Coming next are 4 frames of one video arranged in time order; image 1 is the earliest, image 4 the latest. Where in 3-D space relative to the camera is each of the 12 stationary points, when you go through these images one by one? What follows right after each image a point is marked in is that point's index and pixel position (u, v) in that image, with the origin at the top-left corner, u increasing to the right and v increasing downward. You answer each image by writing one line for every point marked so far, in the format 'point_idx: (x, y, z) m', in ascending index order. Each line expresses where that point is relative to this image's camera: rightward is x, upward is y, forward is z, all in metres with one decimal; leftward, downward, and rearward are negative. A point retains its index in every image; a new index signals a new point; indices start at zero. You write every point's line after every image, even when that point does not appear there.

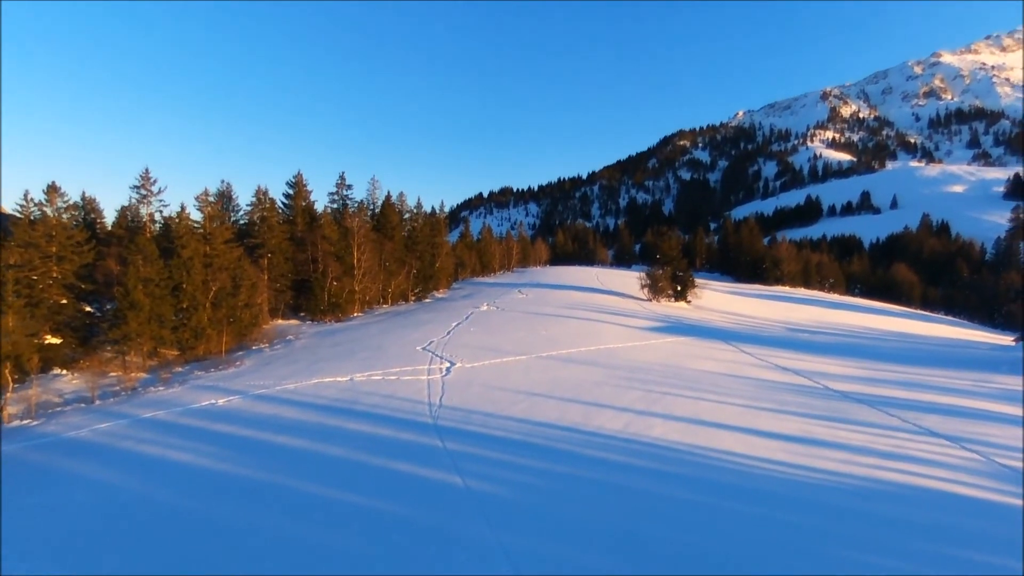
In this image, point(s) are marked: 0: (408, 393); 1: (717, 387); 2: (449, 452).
0: (-2.4, -2.4, +13.1) m
1: (+5.4, -2.6, +15.2) m
2: (-1.1, -2.8, +9.8) m
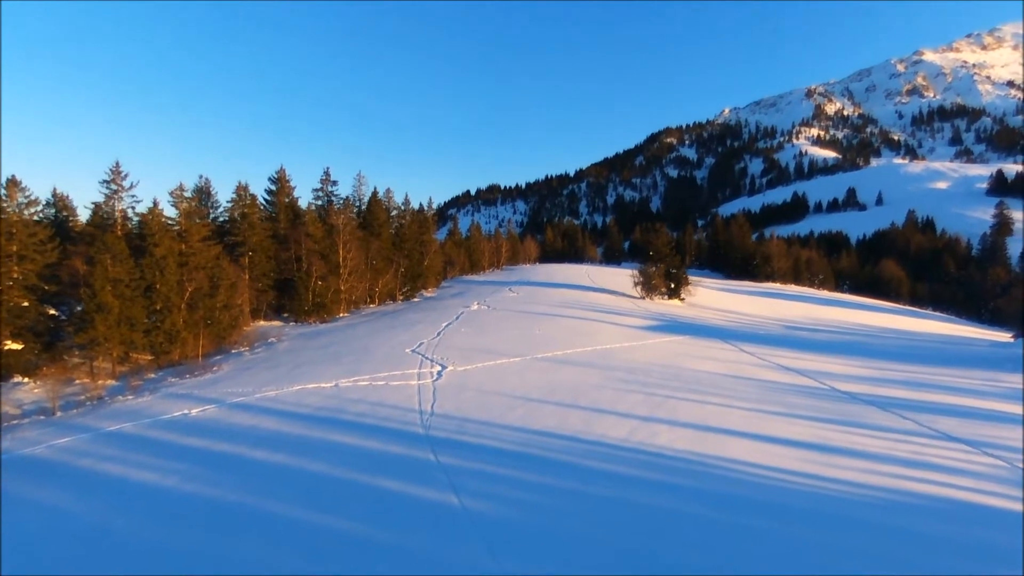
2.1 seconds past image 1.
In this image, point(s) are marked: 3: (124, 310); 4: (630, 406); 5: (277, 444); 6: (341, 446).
0: (-2.4, -2.4, +12.3) m
1: (+5.3, -2.6, +14.6) m
2: (-1.1, -2.8, +9.0) m
3: (-12.5, -0.7, +18.4) m
4: (+2.6, -2.6, +12.7) m
5: (-4.0, -2.6, +9.7) m
6: (-2.9, -2.7, +9.7) m
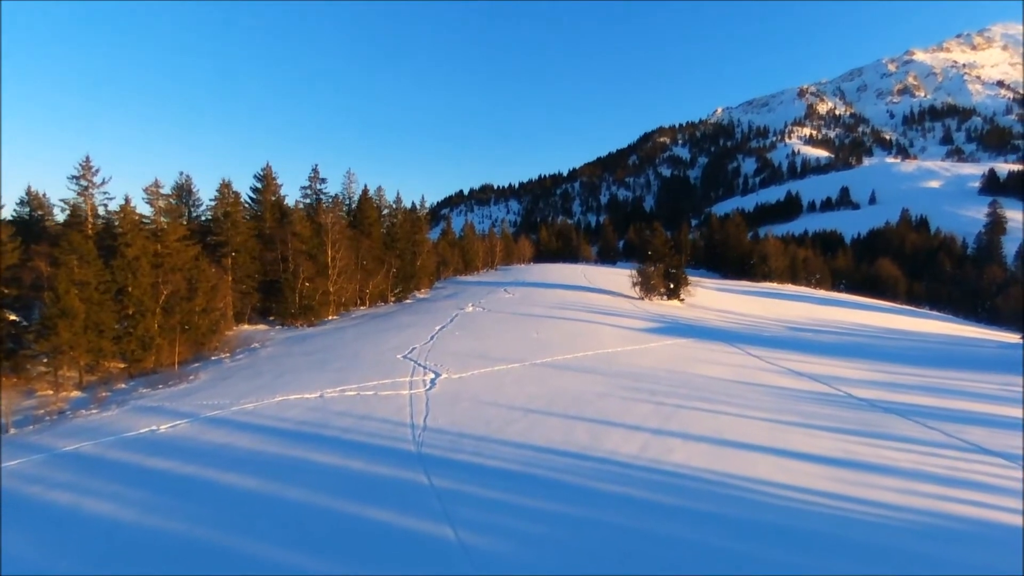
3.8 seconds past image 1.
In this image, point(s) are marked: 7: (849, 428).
0: (-2.5, -2.5, +11.4) m
1: (+5.2, -2.6, +13.7) m
2: (-1.1, -2.9, +8.1) m
3: (-12.6, -0.8, +17.4) m
4: (+2.6, -2.6, +11.9) m
5: (-3.9, -2.7, +8.8) m
6: (-2.9, -2.7, +8.8) m
7: (+6.8, -2.8, +11.6) m
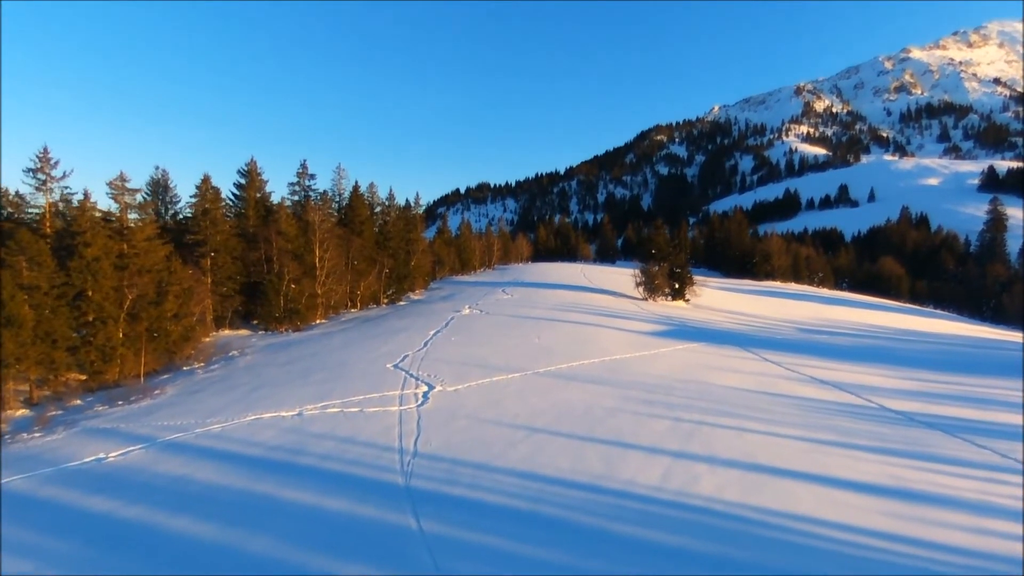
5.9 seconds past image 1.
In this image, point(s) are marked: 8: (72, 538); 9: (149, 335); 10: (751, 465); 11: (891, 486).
0: (-2.4, -2.5, +10.1) m
1: (+5.3, -2.6, +12.5) m
2: (-1.0, -2.9, +6.8) m
3: (-12.6, -0.9, +16.0) m
4: (+2.6, -2.7, +10.6) m
5: (-3.9, -2.8, +7.5) m
6: (-2.8, -2.8, +7.5) m
7: (+6.8, -2.9, +10.4) m
8: (-5.1, -2.9, +6.7) m
9: (-11.4, -1.5, +18.7) m
10: (+3.9, -2.9, +9.5) m
11: (+5.7, -3.0, +8.7) m
